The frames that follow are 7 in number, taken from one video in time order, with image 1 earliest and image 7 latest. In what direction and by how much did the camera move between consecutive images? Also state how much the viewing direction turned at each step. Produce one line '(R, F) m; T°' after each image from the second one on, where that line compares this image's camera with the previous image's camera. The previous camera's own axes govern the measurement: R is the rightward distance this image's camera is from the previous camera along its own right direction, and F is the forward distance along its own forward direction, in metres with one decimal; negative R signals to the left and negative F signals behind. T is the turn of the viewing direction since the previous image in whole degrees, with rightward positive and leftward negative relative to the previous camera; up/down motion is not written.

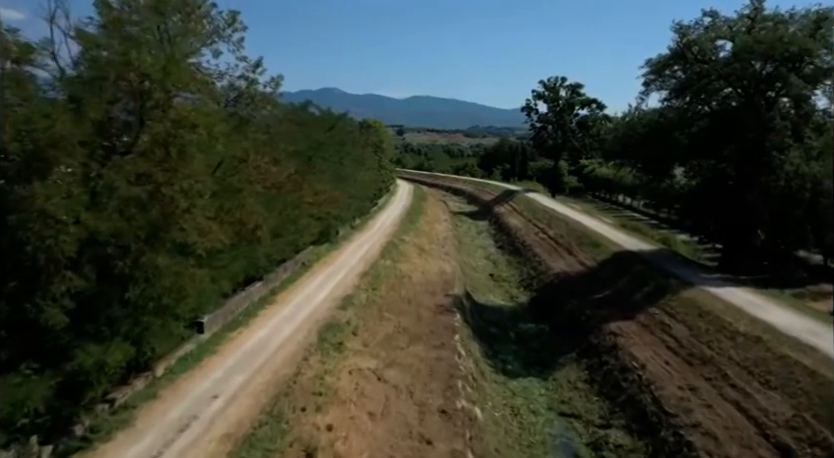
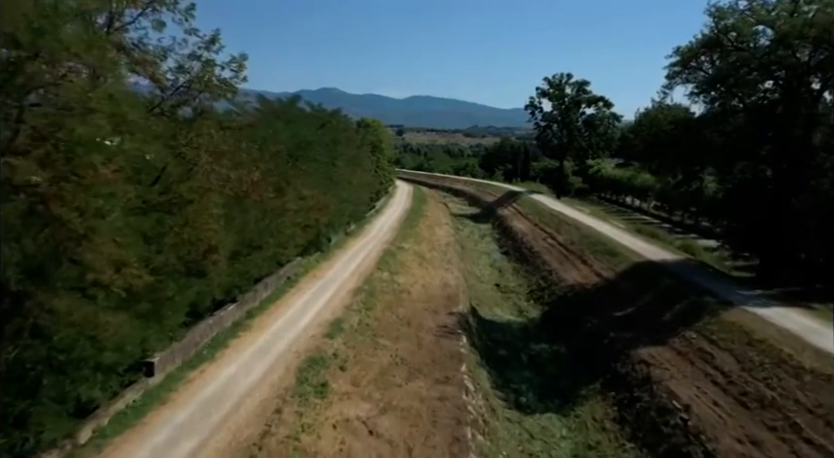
(0.0, +2.7) m; 0°
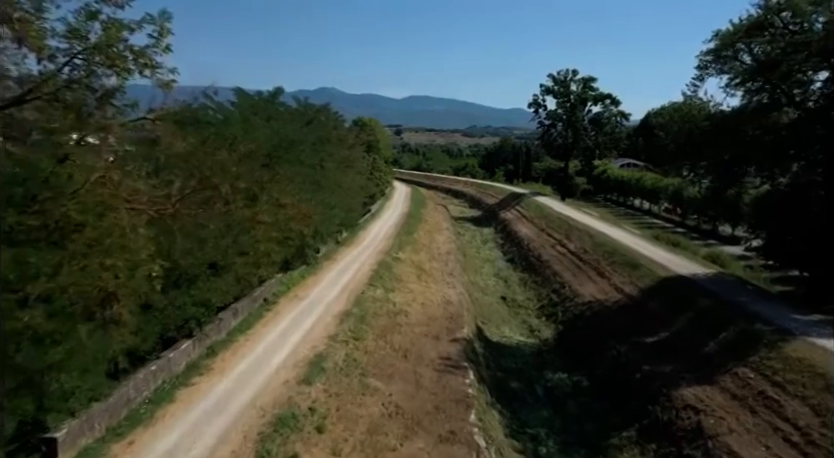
(0.0, +3.0) m; 0°
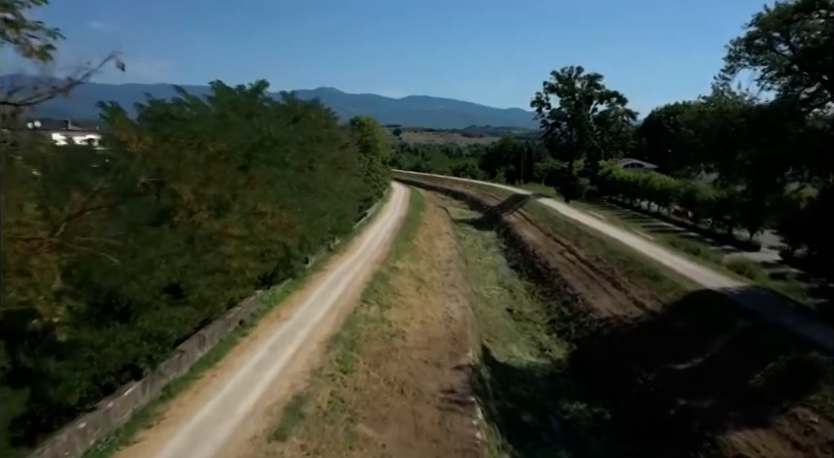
(0.0, +2.3) m; 0°
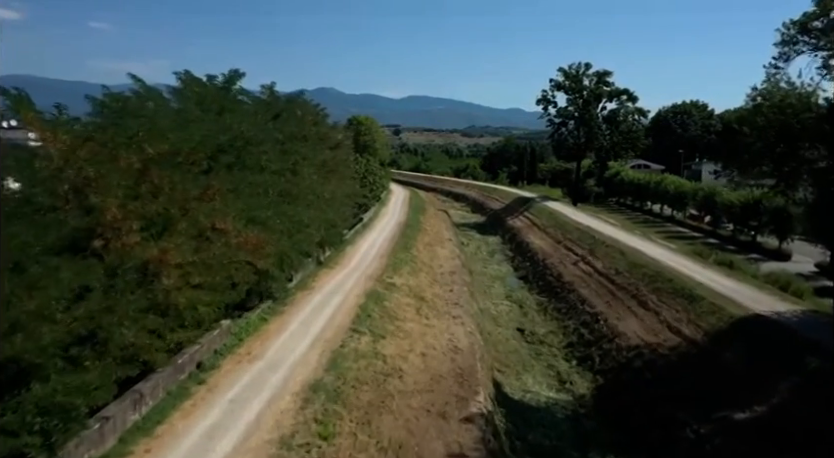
(0.0, +3.0) m; 0°
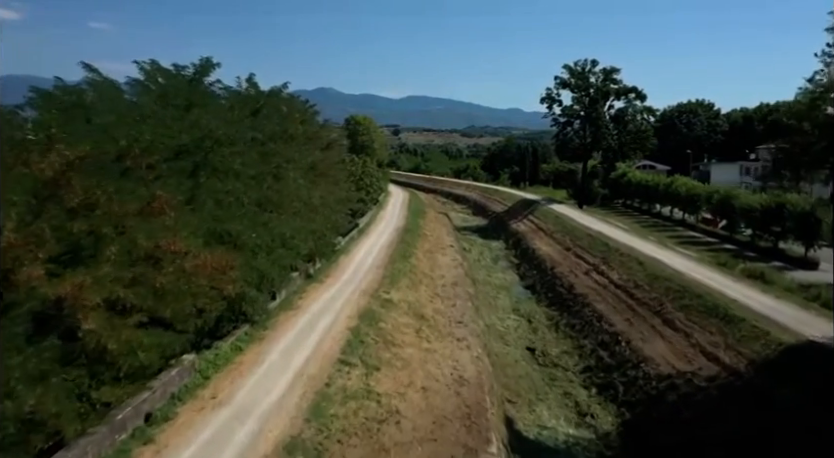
(0.0, +2.4) m; 0°
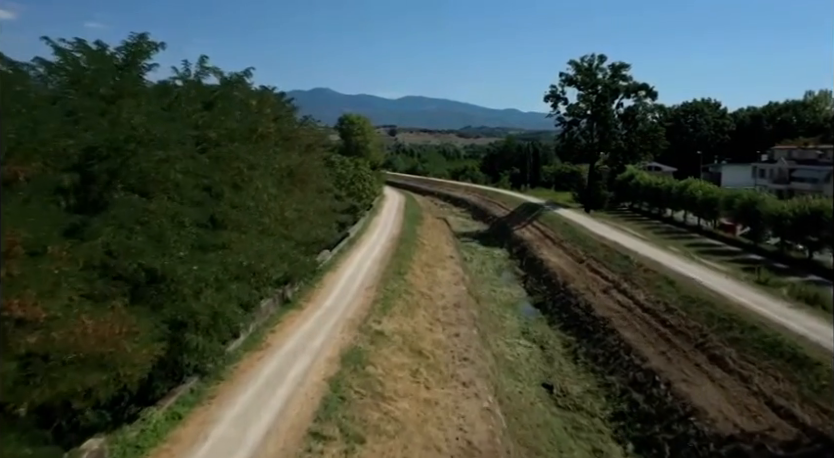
(0.0, +3.4) m; 0°
